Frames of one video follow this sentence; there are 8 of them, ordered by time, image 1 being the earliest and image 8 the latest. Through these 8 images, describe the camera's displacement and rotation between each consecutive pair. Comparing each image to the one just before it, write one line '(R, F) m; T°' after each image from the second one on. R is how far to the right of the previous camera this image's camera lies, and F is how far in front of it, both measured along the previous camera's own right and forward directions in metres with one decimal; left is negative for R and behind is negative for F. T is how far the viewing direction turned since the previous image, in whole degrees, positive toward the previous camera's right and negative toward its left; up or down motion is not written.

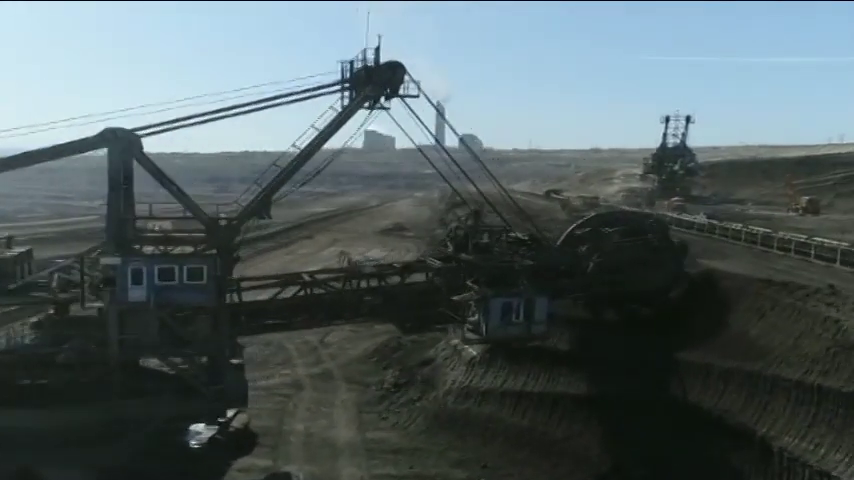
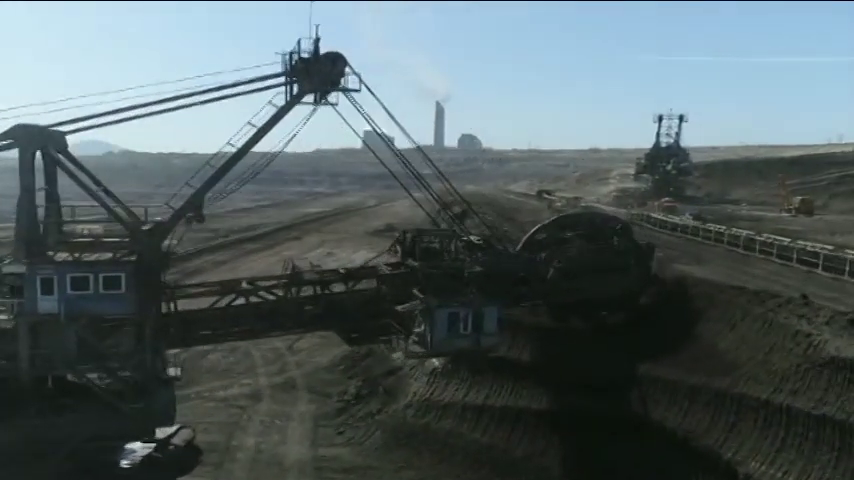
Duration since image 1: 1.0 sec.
(+1.4, +1.5) m; 0°
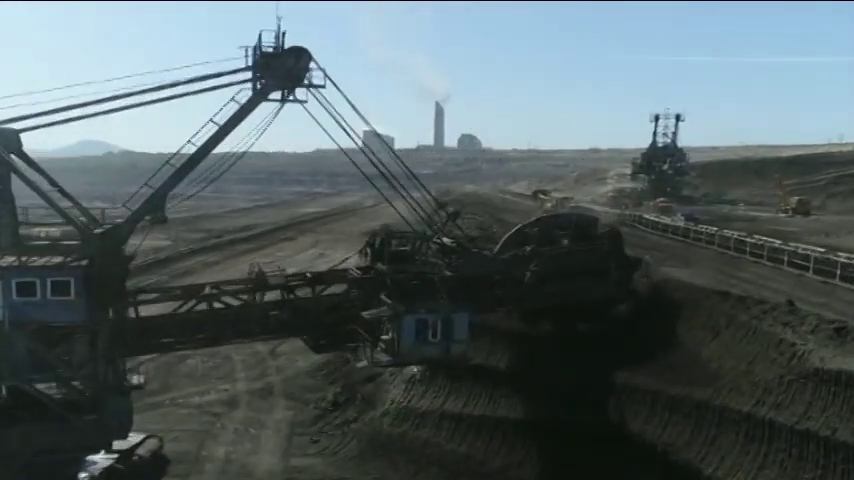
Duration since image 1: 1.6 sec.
(+0.7, +0.9) m; 0°
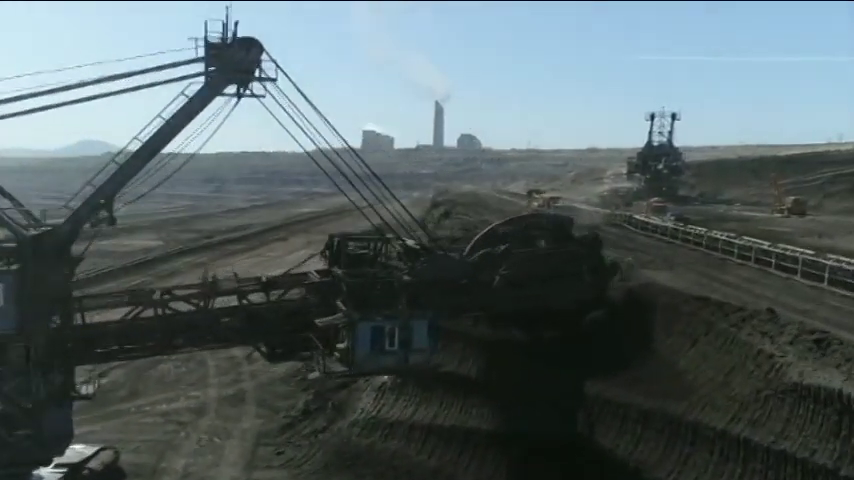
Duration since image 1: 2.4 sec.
(+0.9, +1.1) m; 0°
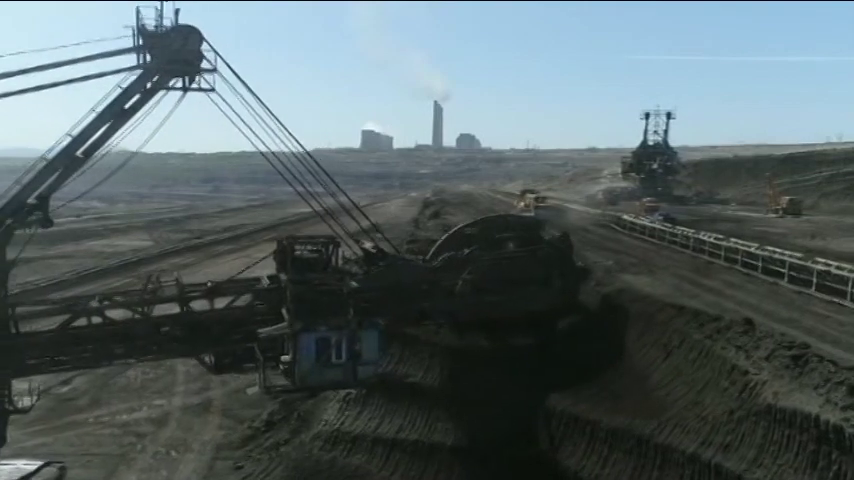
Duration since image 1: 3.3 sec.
(+1.0, +1.3) m; 0°
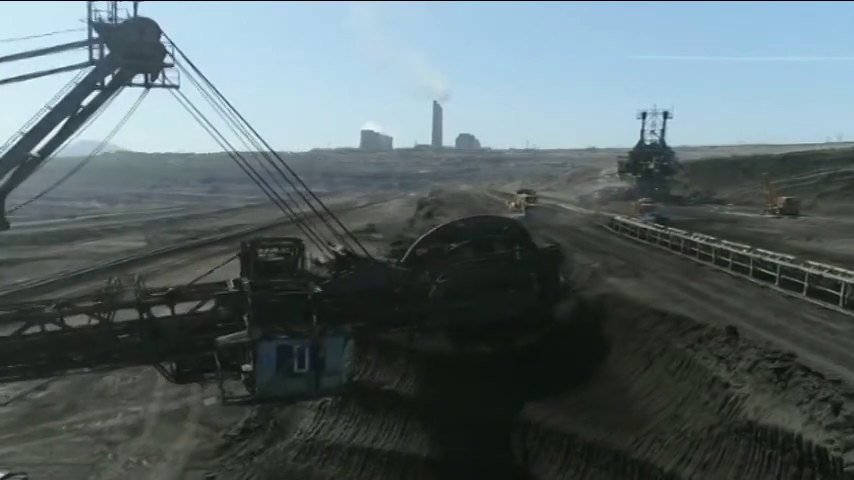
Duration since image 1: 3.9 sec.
(+0.6, +0.8) m; 0°
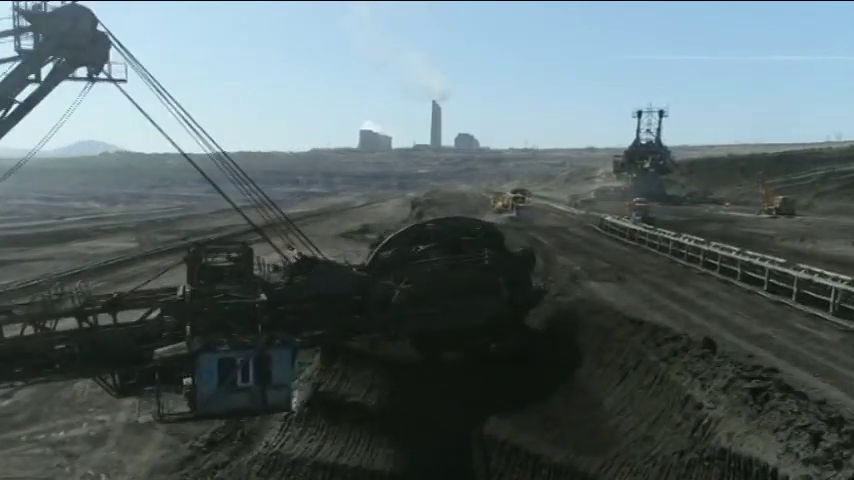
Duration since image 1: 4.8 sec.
(+0.8, +1.1) m; 0°
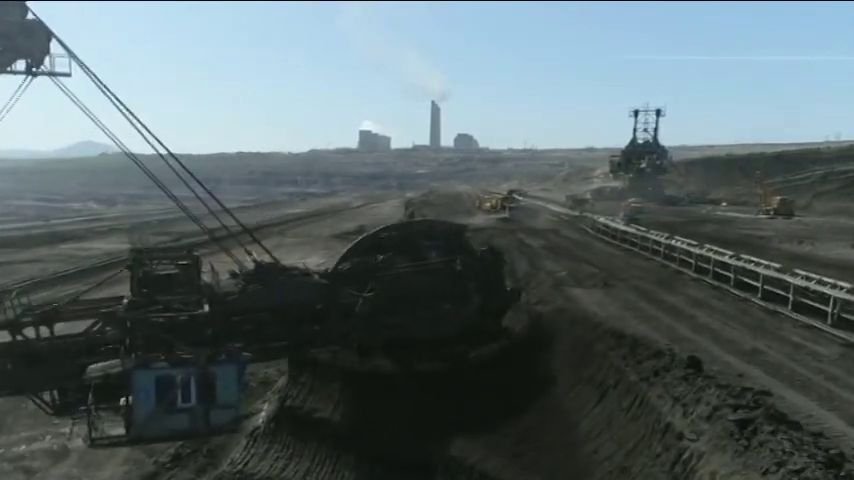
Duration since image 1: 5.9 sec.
(+0.7, +1.2) m; 0°
